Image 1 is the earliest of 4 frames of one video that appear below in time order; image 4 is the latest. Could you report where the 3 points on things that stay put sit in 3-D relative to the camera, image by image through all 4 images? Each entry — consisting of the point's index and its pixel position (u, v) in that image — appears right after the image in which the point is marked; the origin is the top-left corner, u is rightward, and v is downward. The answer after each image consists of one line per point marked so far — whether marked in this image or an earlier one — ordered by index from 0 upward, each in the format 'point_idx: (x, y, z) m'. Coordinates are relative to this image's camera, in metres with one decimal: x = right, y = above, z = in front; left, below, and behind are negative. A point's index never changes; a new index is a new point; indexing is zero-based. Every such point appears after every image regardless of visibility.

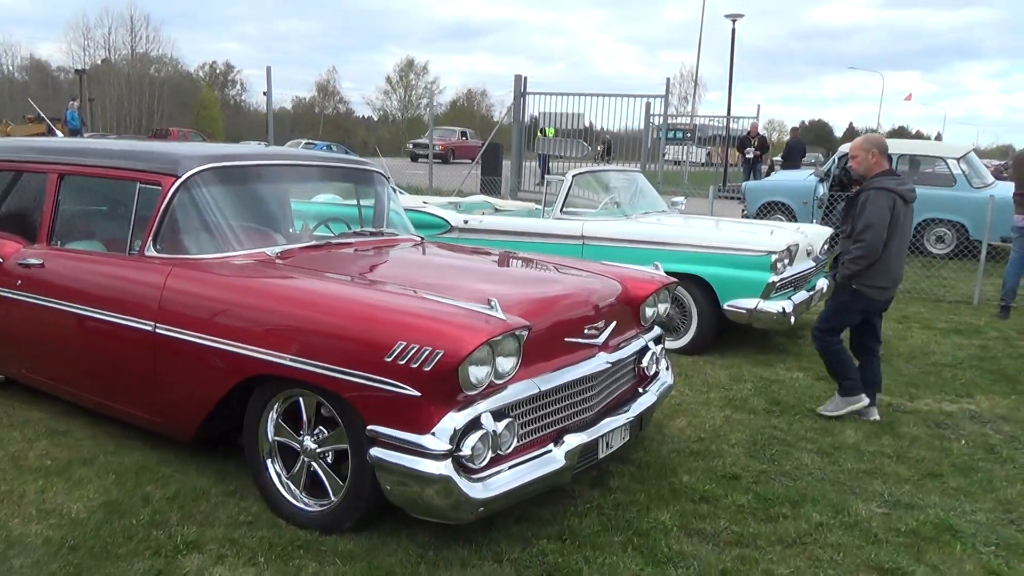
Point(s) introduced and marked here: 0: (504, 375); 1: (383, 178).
0: (0.0, -0.3, +2.8) m
1: (-0.8, +0.7, +5.0) m
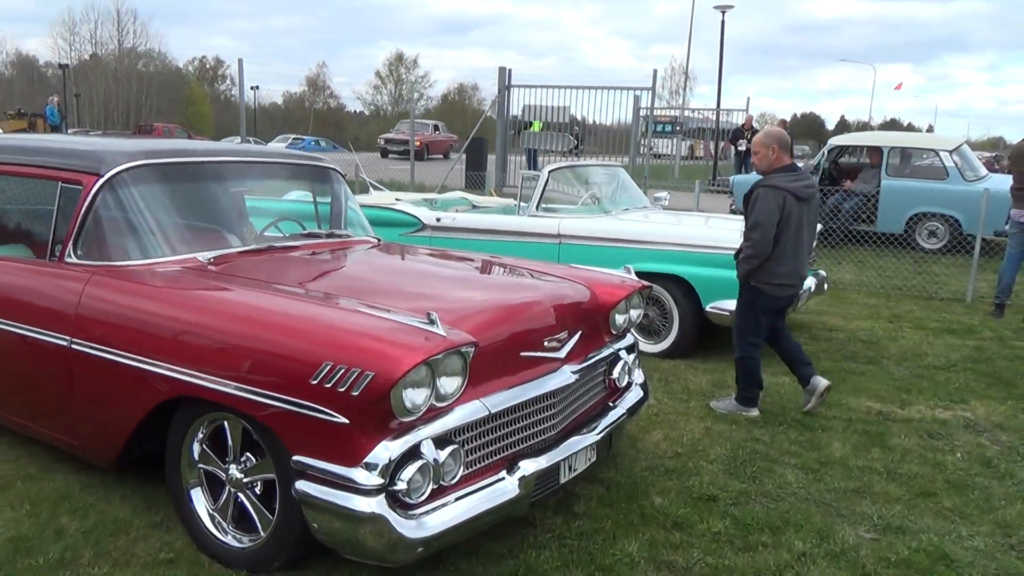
0: (-0.2, -0.4, +2.5) m
1: (-1.1, +0.7, +4.7) m
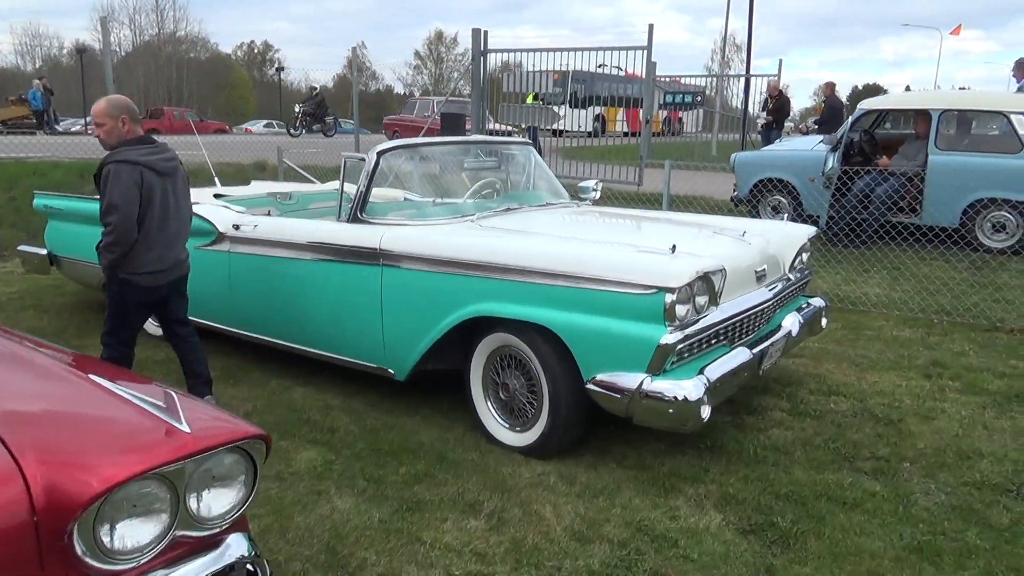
0: (-1.5, -0.7, +0.3) m
1: (-2.2, +0.4, +2.6) m
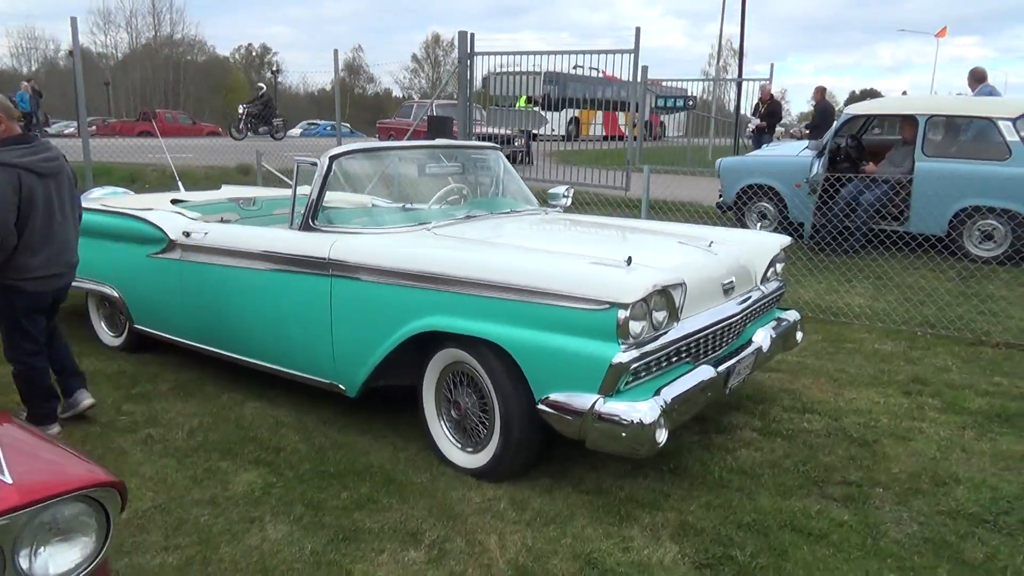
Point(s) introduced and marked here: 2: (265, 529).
0: (-1.7, -0.7, +0.1) m
1: (-2.4, +0.3, +2.4) m
2: (-0.9, -0.9, +2.9) m
